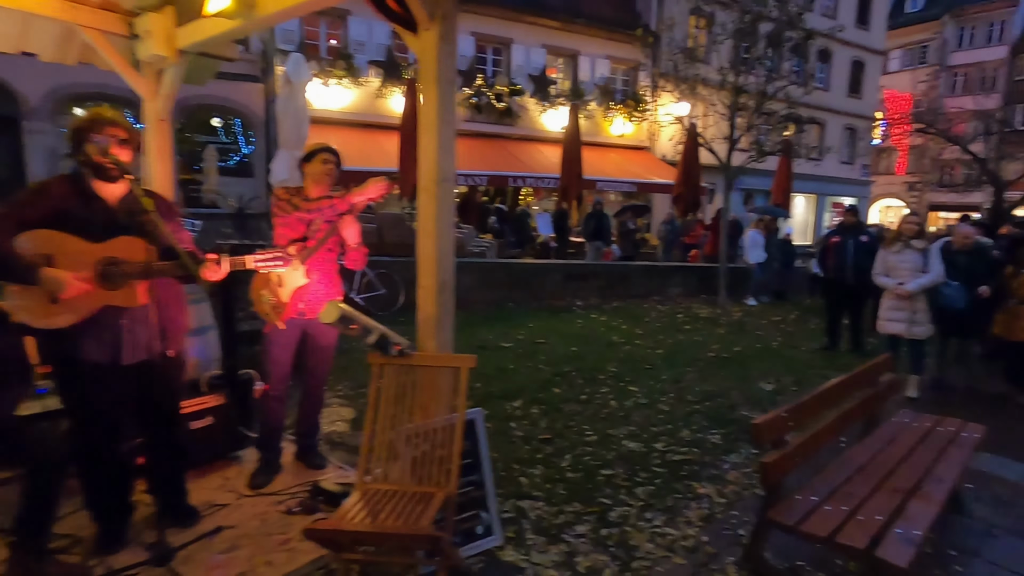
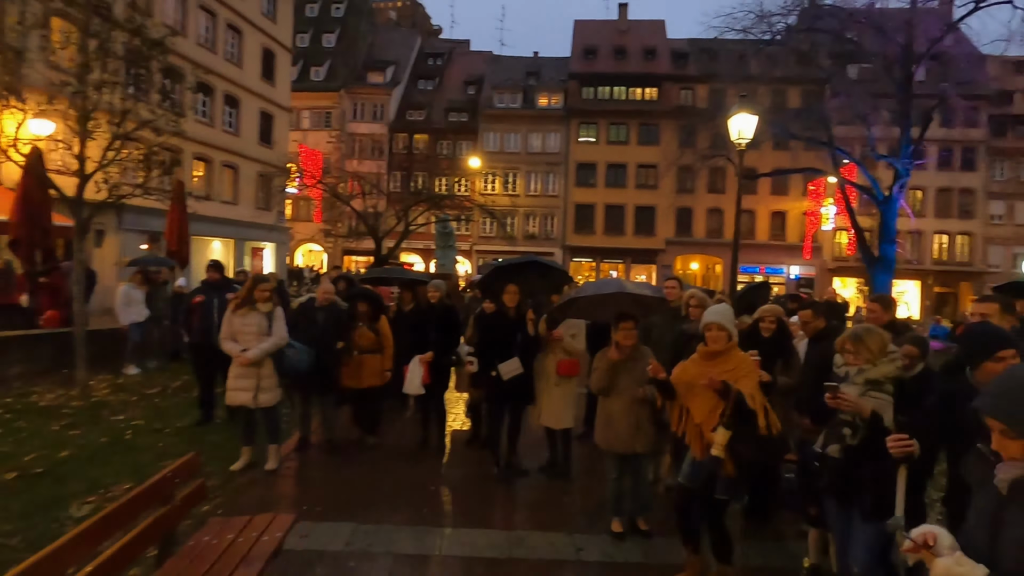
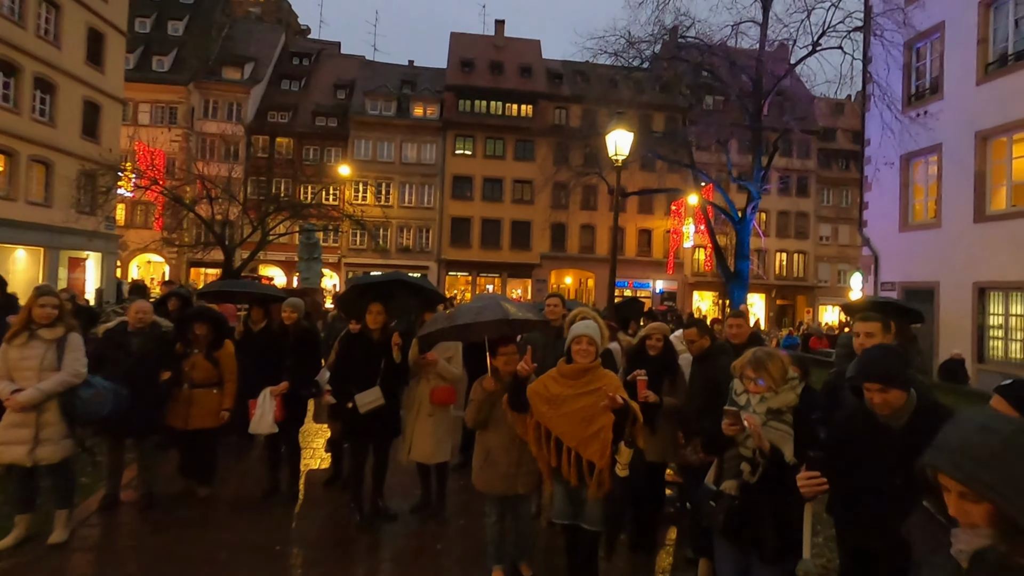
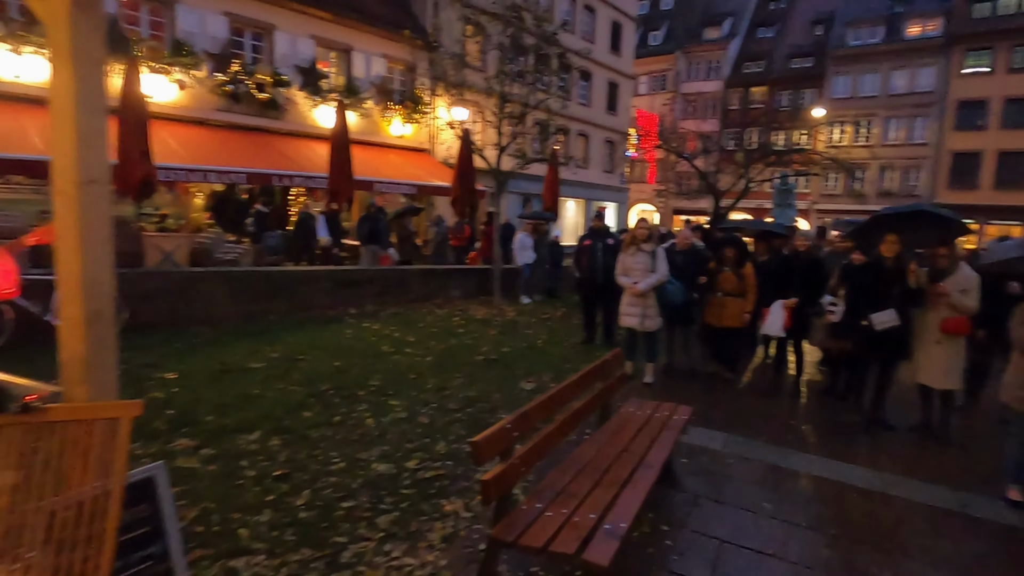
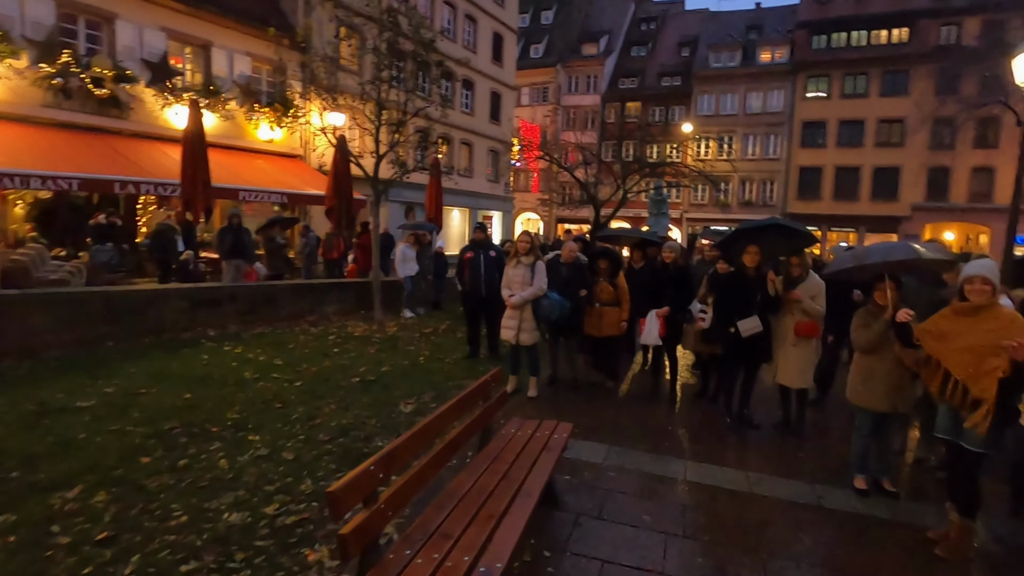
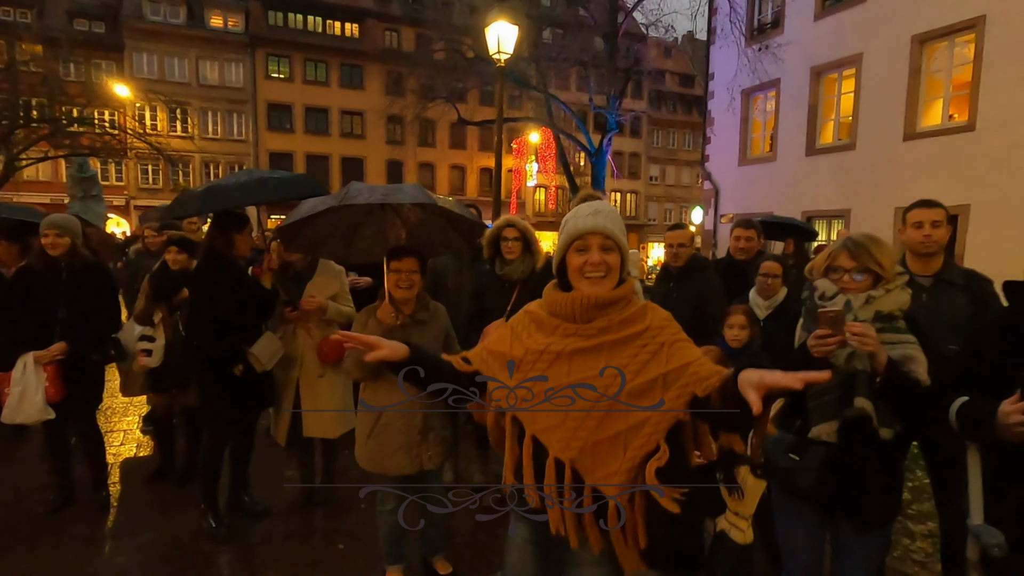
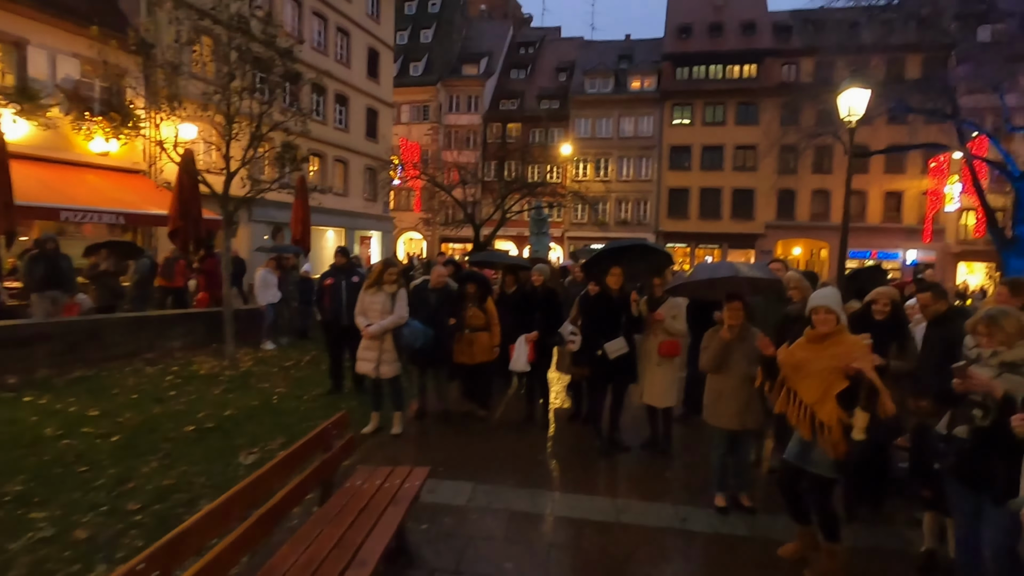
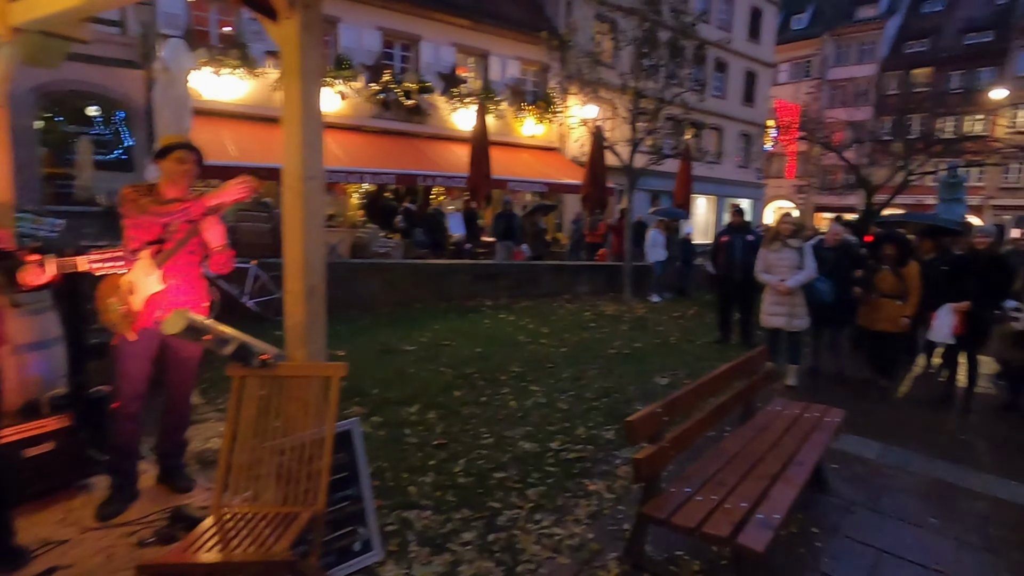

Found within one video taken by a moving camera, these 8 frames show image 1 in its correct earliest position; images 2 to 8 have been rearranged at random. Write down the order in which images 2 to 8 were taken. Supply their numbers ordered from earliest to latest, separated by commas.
8, 4, 5, 7, 2, 3, 6
